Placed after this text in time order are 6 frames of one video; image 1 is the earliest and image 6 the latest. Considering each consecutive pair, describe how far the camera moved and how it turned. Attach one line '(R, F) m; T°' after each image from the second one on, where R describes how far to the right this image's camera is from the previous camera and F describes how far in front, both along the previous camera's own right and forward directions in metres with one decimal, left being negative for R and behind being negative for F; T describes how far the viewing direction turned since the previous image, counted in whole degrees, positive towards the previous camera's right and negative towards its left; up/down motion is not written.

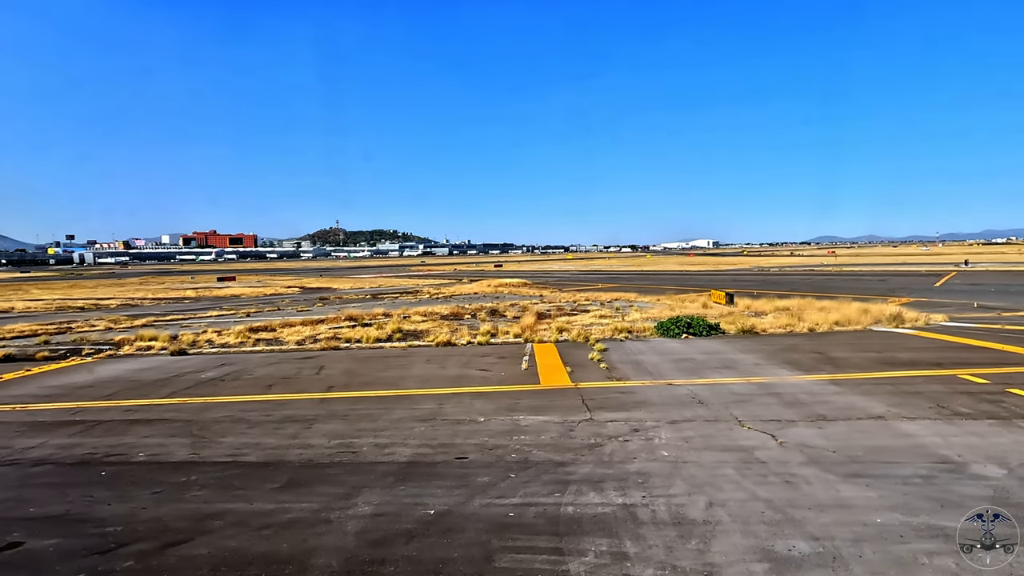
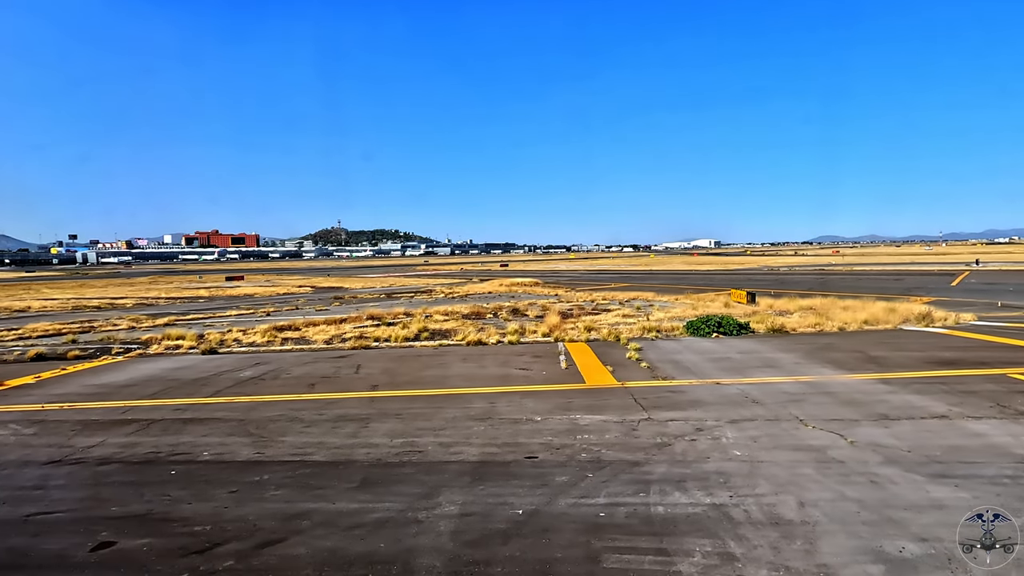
(-0.8, +0.1) m; 0°
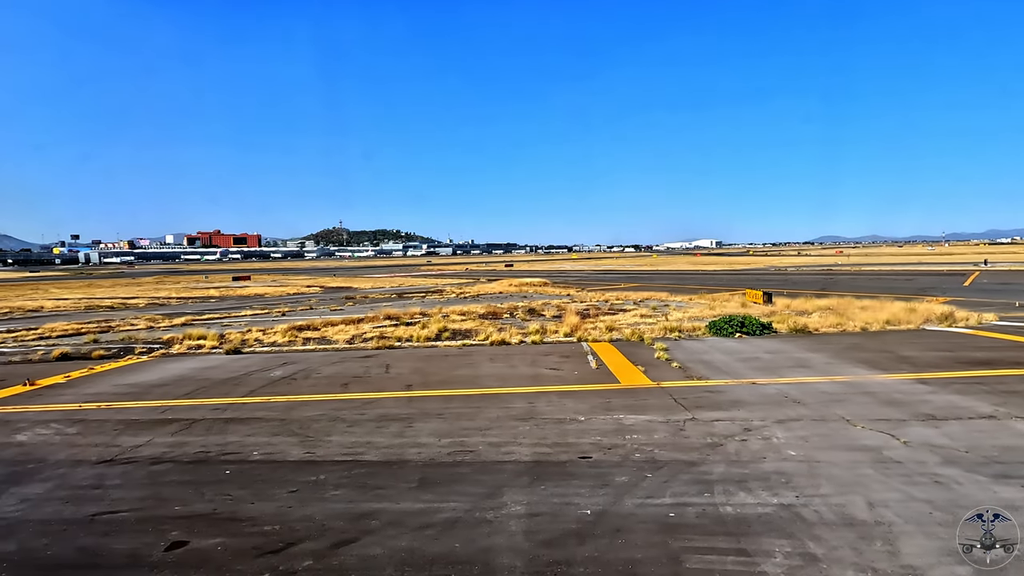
(-0.6, 0.0) m; 0°
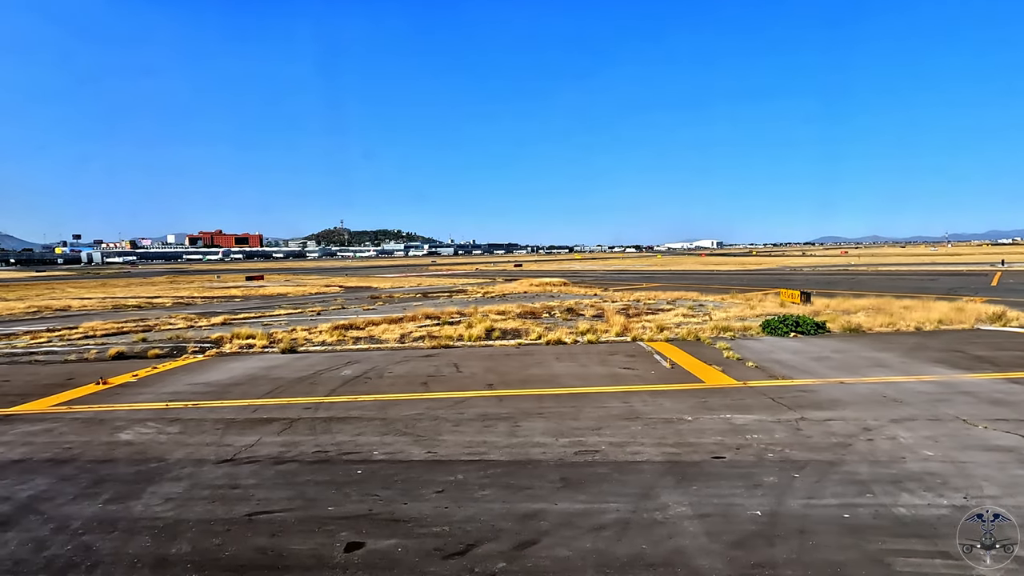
(-1.4, +0.1) m; 0°
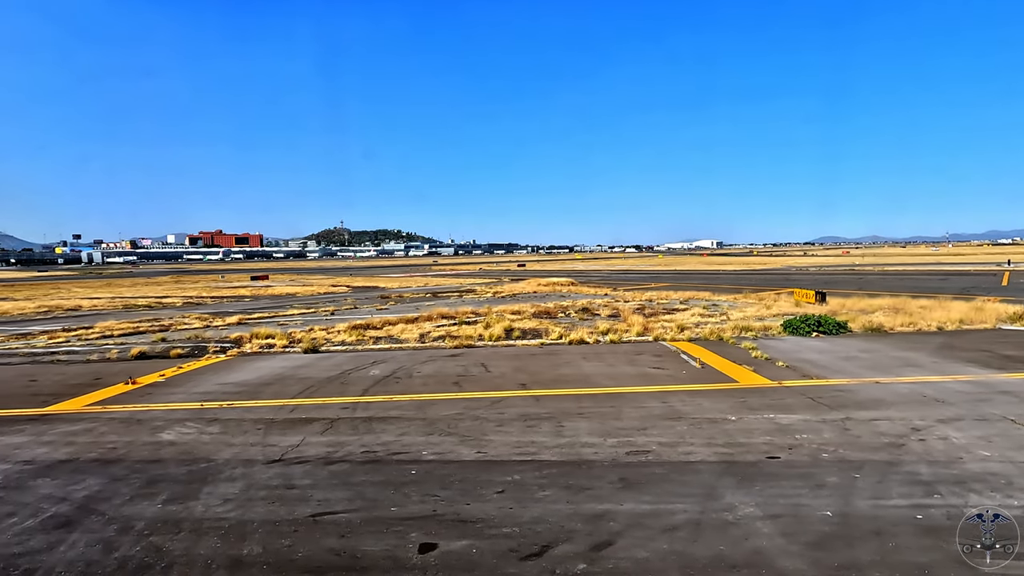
(-0.6, 0.0) m; 0°
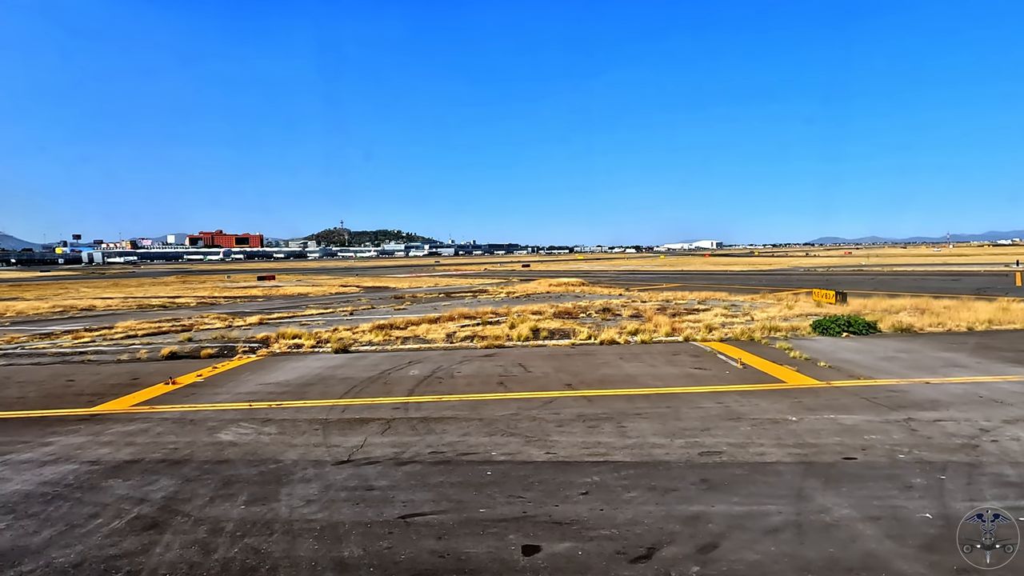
(-0.8, +0.1) m; 0°
